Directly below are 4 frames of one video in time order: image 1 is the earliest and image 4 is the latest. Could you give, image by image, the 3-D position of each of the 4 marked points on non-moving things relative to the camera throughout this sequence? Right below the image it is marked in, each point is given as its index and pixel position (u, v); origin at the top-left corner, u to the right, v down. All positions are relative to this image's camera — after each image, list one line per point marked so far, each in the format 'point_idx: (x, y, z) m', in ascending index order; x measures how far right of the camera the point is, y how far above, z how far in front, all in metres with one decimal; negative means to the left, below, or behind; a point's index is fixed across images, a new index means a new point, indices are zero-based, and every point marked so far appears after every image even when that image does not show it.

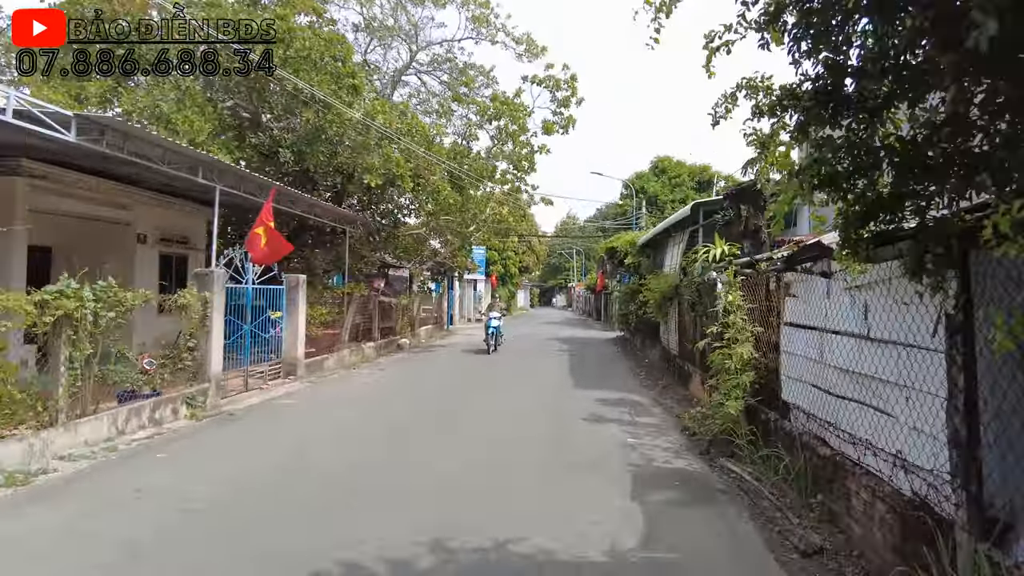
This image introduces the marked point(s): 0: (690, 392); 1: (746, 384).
0: (+2.6, -1.5, +9.2) m
1: (+2.2, -0.9, +6.0) m
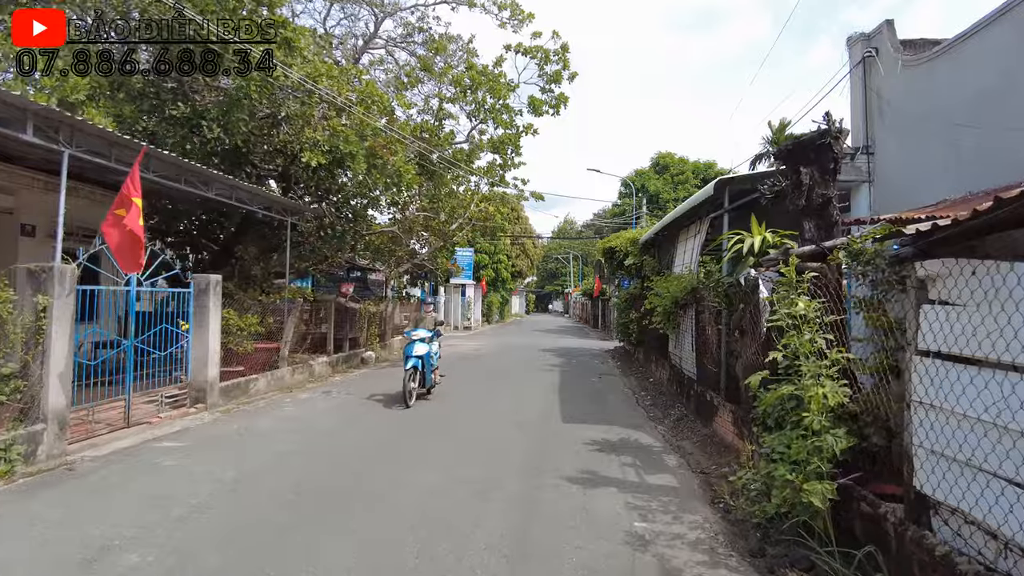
0: (+2.2, -1.6, +6.8) m
1: (+1.8, -0.9, +3.6) m
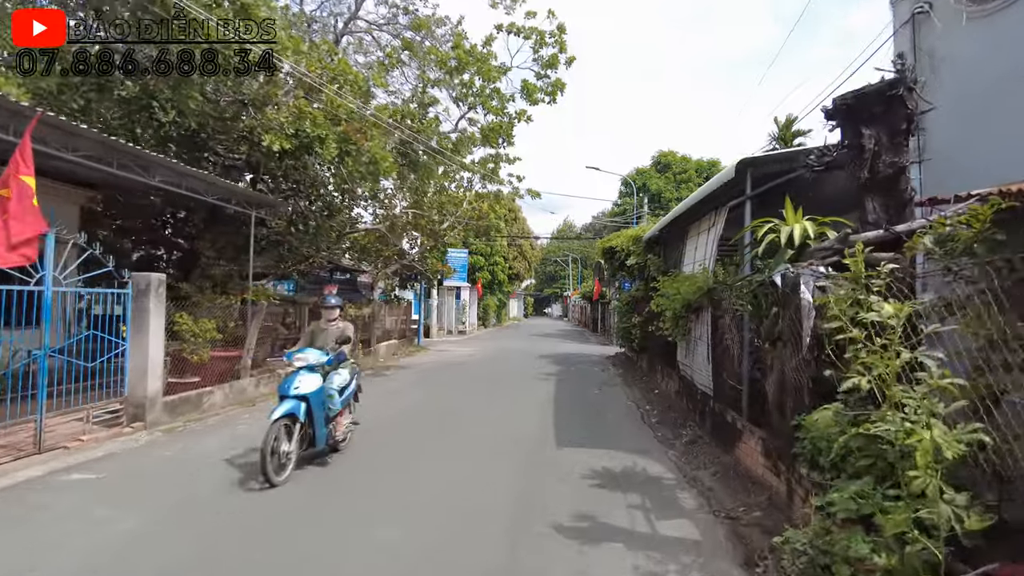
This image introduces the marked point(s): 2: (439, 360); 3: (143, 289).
0: (+2.1, -1.6, +5.6) m
1: (+1.7, -0.9, +2.5) m
2: (-2.2, -2.1, +18.5) m
3: (-4.5, 0.0, +7.8) m
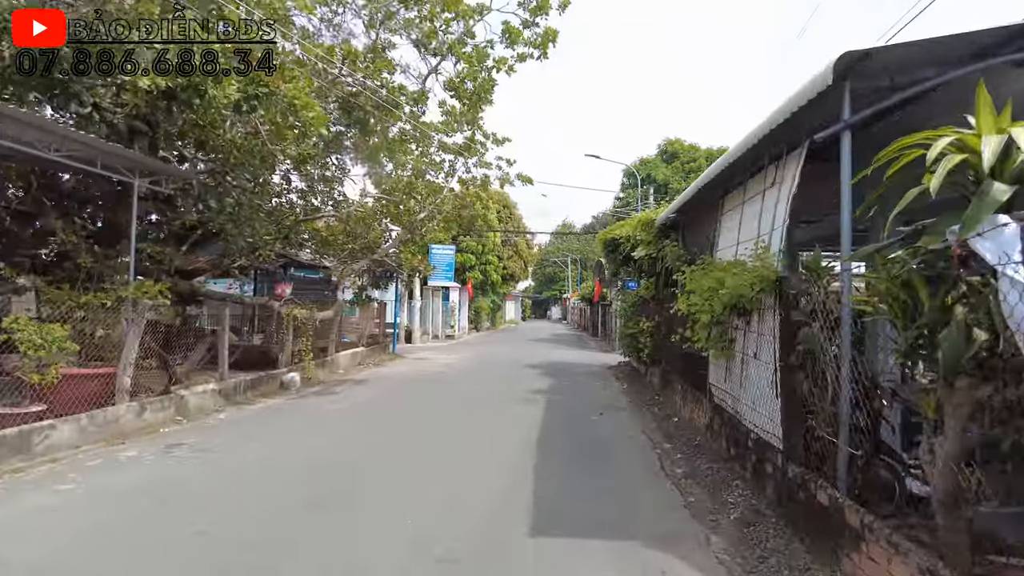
0: (+1.7, -1.5, +3.0) m
1: (+1.3, -0.8, -0.2) m
2: (-2.5, -2.1, +15.9) m
3: (-4.9, +0.1, +5.1) m
